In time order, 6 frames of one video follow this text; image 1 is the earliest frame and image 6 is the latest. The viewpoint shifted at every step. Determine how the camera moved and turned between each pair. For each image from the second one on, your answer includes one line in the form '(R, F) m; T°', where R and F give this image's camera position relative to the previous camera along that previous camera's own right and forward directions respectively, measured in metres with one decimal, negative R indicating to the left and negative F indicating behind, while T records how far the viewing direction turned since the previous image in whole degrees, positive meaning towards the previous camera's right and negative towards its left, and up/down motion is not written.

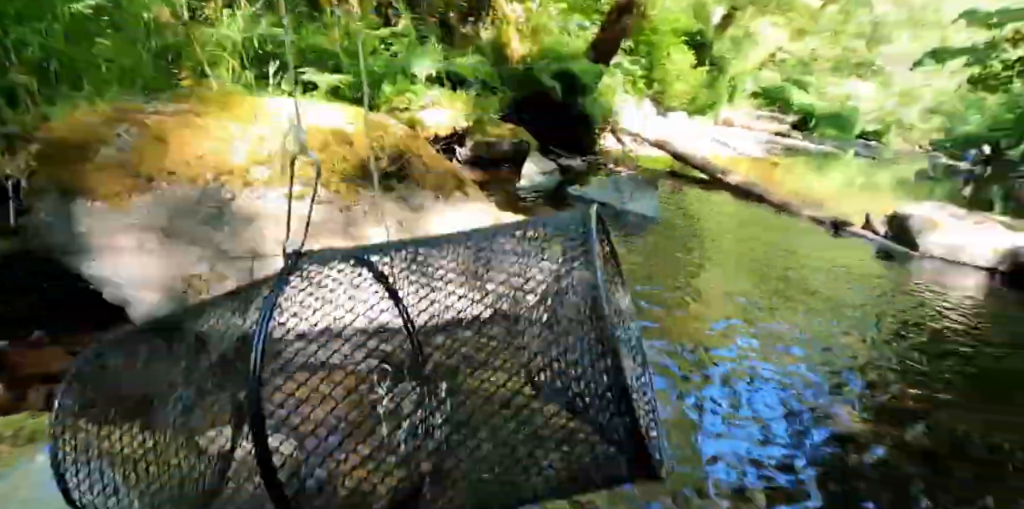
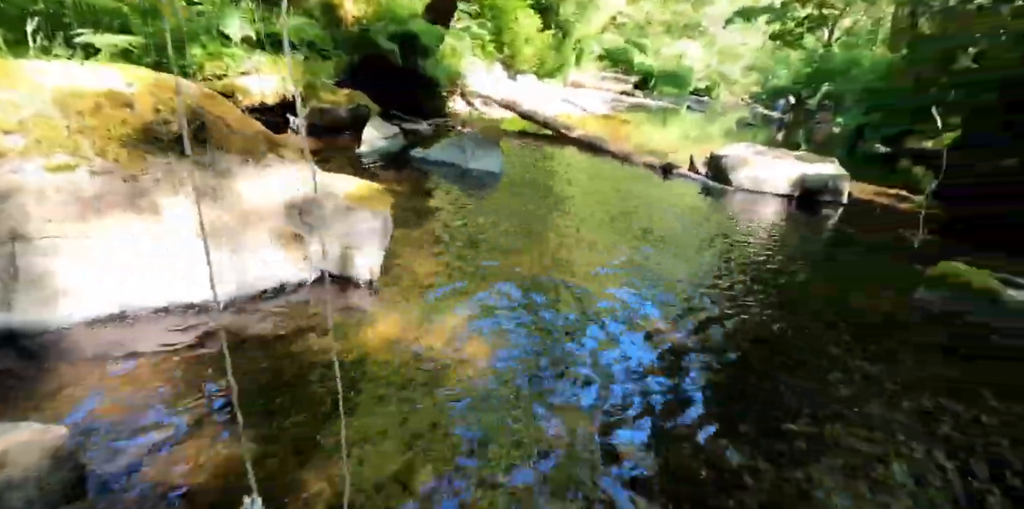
(+0.9, -0.1) m; +12°
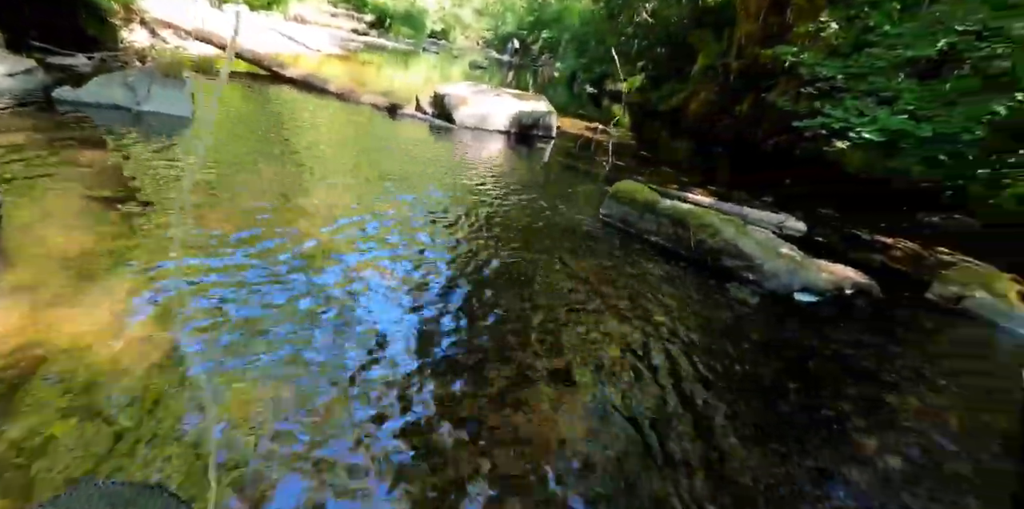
(+0.8, +0.2) m; +24°
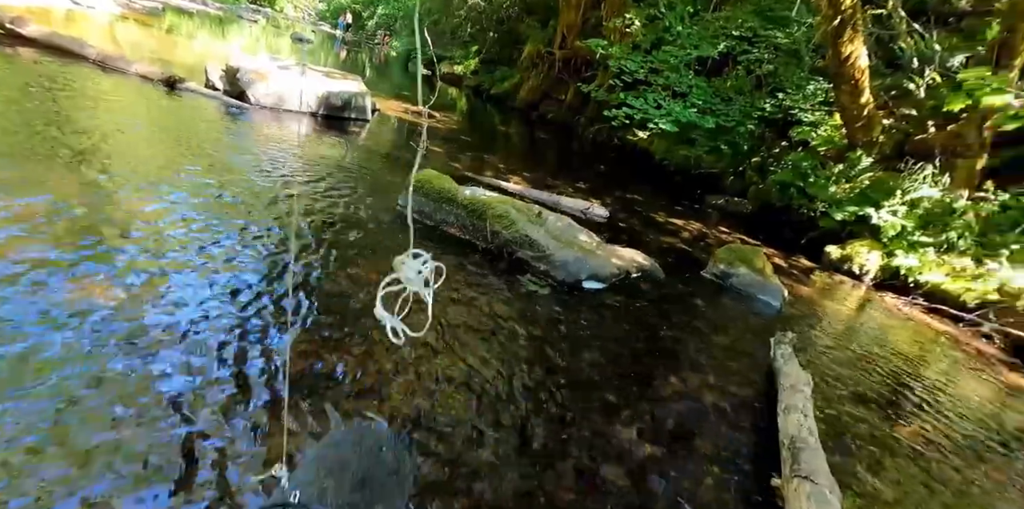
(+0.8, +0.3) m; +15°
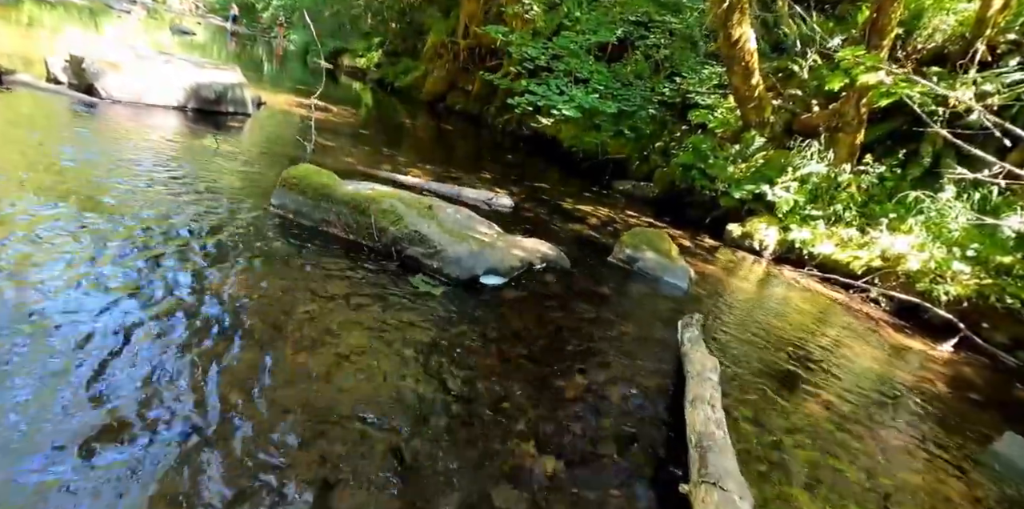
(+0.3, +0.5) m; +8°
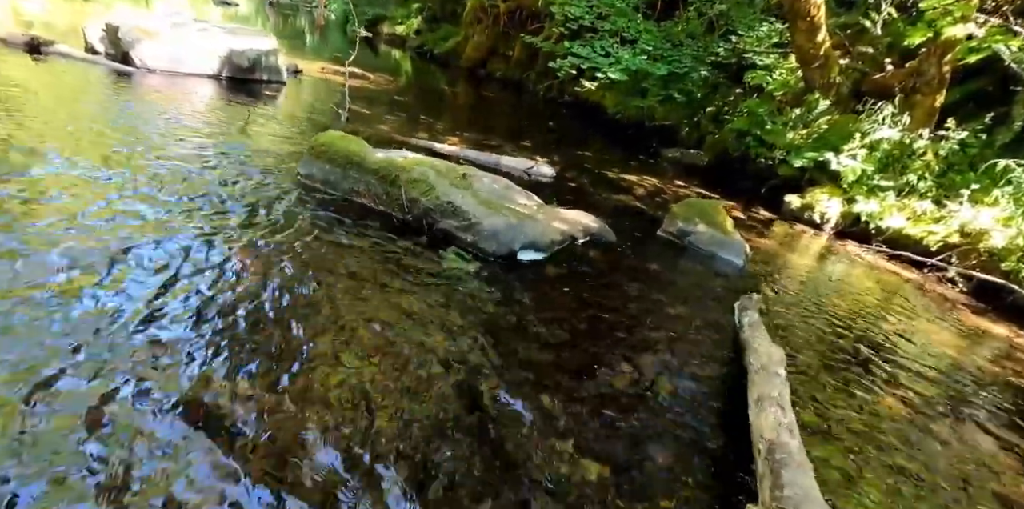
(0.0, +0.4) m; -4°
